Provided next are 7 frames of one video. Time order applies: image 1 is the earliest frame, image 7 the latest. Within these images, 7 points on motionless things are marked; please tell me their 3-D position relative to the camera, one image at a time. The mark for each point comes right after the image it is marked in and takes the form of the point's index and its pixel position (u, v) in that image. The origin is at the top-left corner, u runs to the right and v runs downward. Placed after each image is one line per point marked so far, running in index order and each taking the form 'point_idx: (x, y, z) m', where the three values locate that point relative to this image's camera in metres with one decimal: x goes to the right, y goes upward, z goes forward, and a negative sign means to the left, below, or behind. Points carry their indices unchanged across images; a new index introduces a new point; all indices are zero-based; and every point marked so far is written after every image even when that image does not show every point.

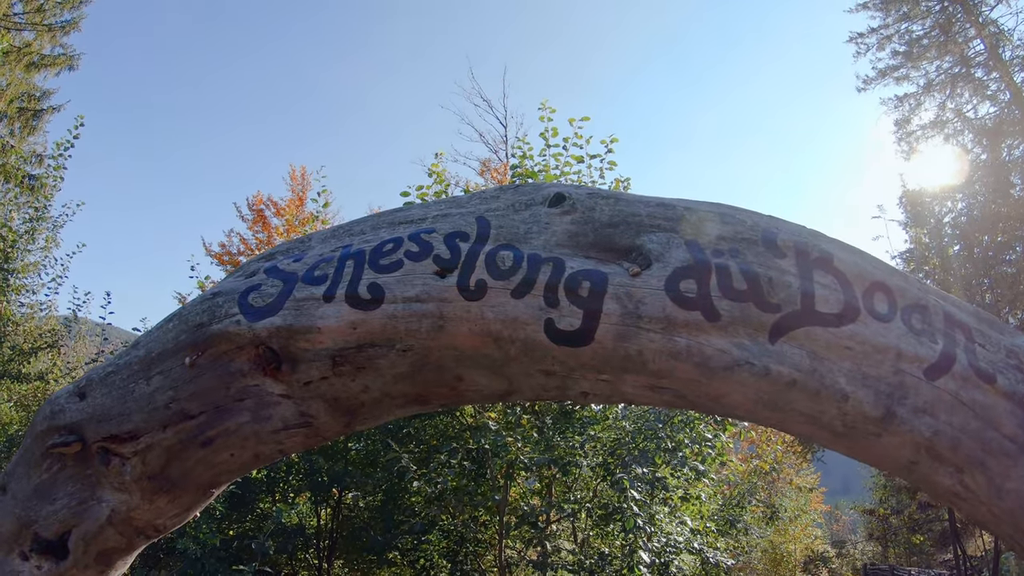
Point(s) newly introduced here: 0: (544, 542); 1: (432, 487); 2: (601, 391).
0: (+0.2, -2.1, +7.4) m
1: (-0.7, -1.5, +6.9) m
2: (+0.2, -0.2, +1.9) m
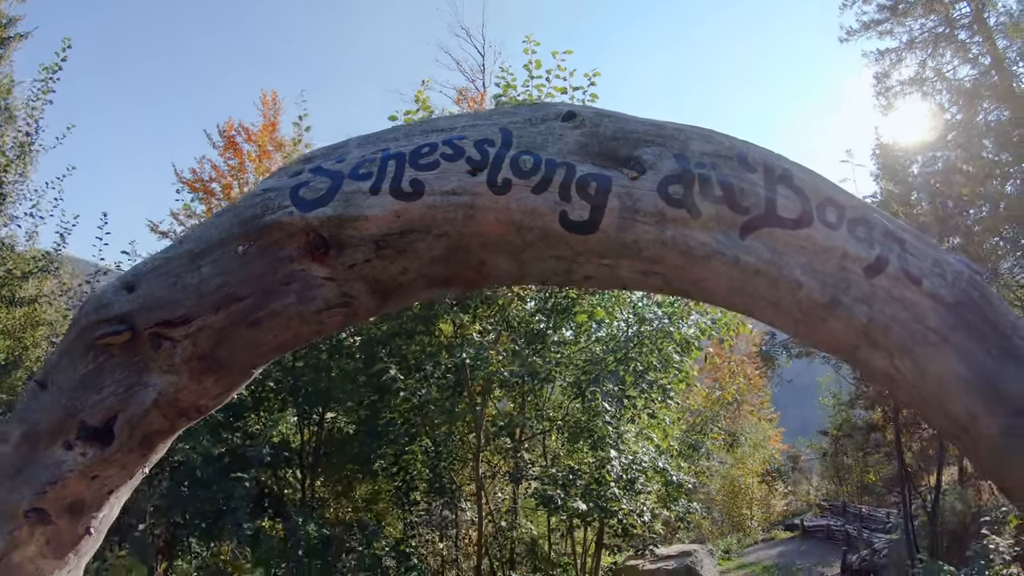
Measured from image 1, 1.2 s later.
0: (0.0, -1.5, +7.8) m
1: (-0.9, -0.9, +7.3) m
2: (+0.3, 0.0, +2.2) m
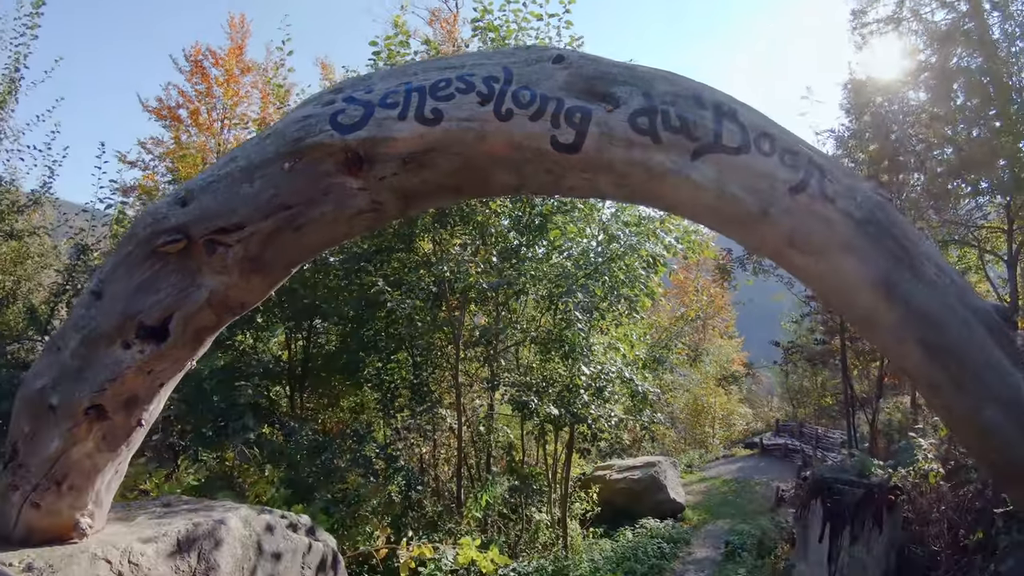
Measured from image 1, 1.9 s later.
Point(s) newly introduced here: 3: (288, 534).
0: (-0.2, -0.7, +8.4) m
1: (-1.1, -0.1, +7.8) m
2: (+0.2, +0.3, +2.7) m
3: (-1.2, -1.3, +4.2) m
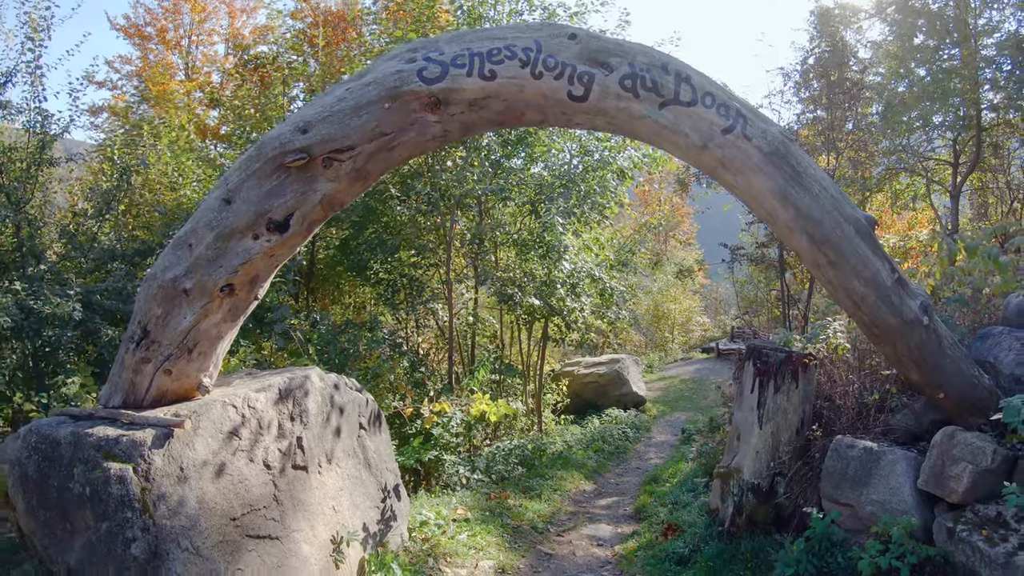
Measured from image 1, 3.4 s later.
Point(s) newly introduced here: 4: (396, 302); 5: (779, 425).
0: (-0.3, +0.4, +9.6) m
1: (-1.2, +0.8, +8.9) m
2: (+0.3, +0.8, +3.8) m
3: (-1.1, -0.7, +5.4) m
4: (-1.4, -0.2, +9.3) m
5: (+2.0, -1.0, +5.9) m
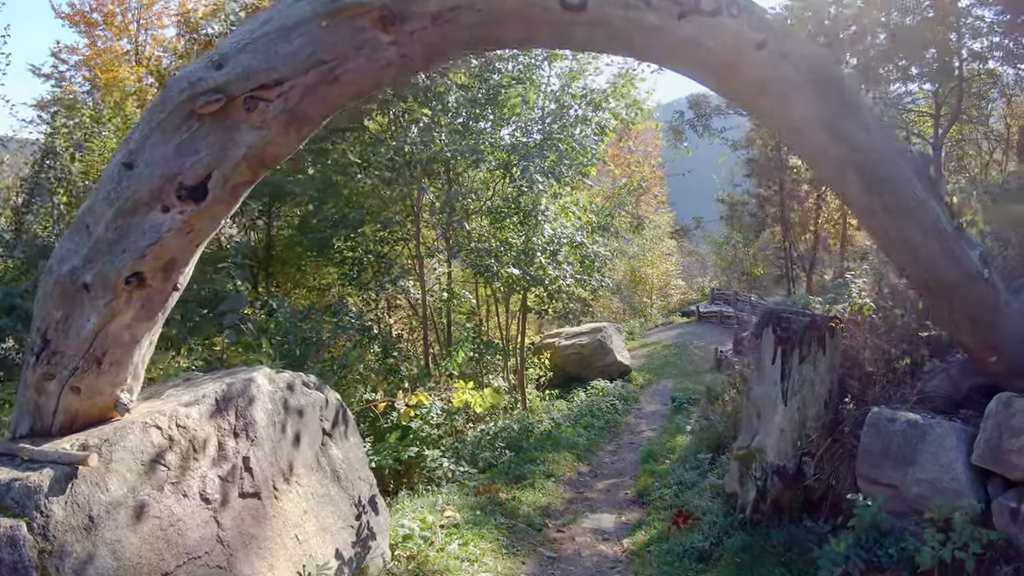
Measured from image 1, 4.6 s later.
0: (-0.6, +0.7, +8.8) m
1: (-1.5, +1.1, +8.0) m
2: (+0.3, +0.9, +3.0) m
3: (-1.2, -0.6, +4.6) m
4: (-1.6, +0.1, +8.5) m
5: (+1.9, -0.7, +5.2) m
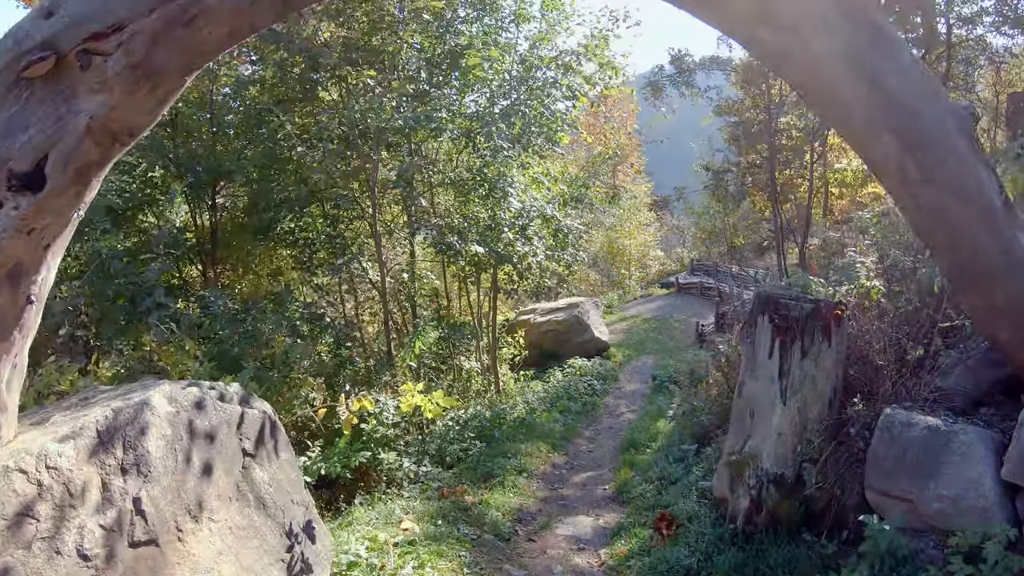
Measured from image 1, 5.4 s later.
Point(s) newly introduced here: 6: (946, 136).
0: (-1.0, +0.8, +8.0) m
1: (-1.8, +1.2, +7.2) m
2: (+0.1, +0.9, +2.3) m
3: (-1.4, -0.6, +3.9) m
4: (-1.9, +0.2, +7.7) m
5: (+1.7, -0.6, +4.6) m
6: (+1.4, +0.5, +2.6) m
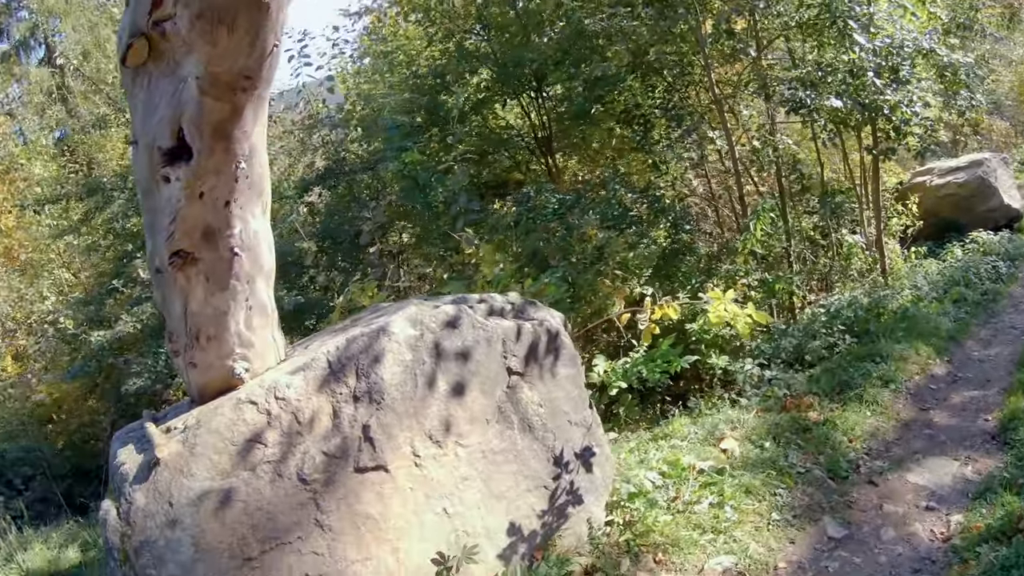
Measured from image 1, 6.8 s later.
0: (+2.2, +1.9, +6.7) m
1: (+1.1, +2.2, +6.4) m
2: (+0.1, +1.0, +1.3) m
3: (-0.2, -0.2, +3.7) m
4: (+1.3, +1.3, +7.0) m
5: (+2.8, -0.1, +2.6) m
6: (+1.5, +0.6, +1.0) m
